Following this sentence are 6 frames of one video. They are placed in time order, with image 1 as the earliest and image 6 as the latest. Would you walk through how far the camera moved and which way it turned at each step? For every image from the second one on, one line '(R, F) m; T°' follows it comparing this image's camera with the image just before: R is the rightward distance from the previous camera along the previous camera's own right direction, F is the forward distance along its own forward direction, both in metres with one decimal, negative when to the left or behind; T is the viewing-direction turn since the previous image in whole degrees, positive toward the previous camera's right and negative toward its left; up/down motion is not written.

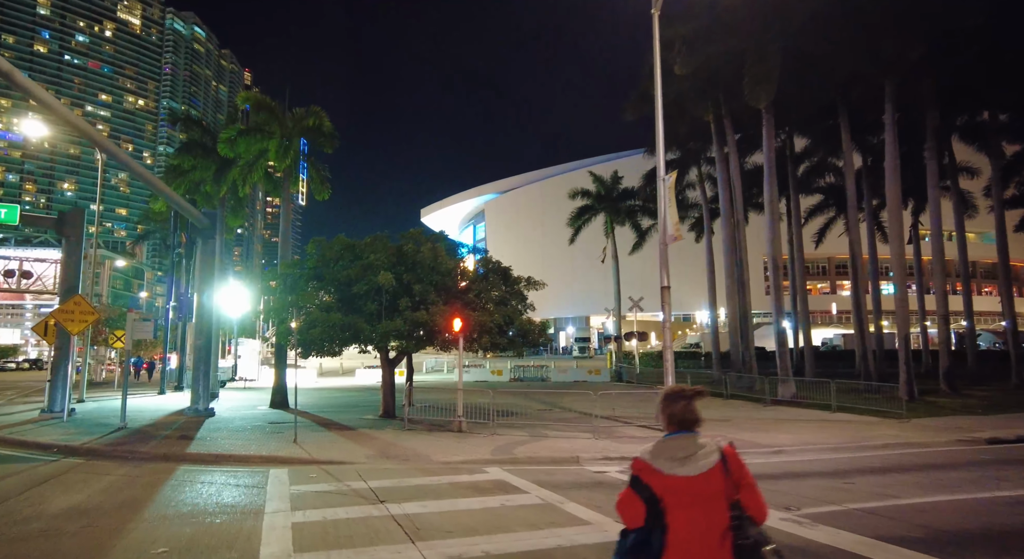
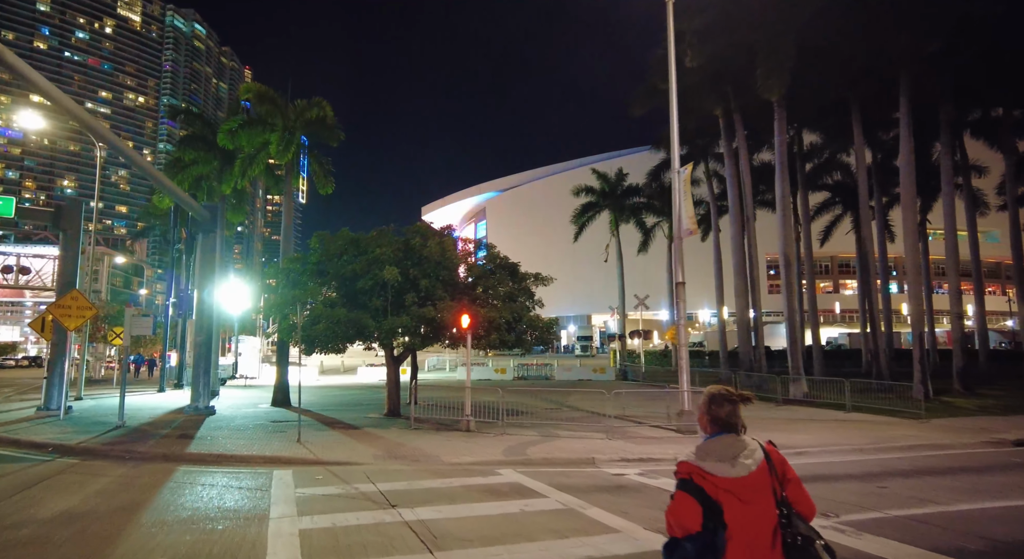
(-0.3, +0.5) m; 0°
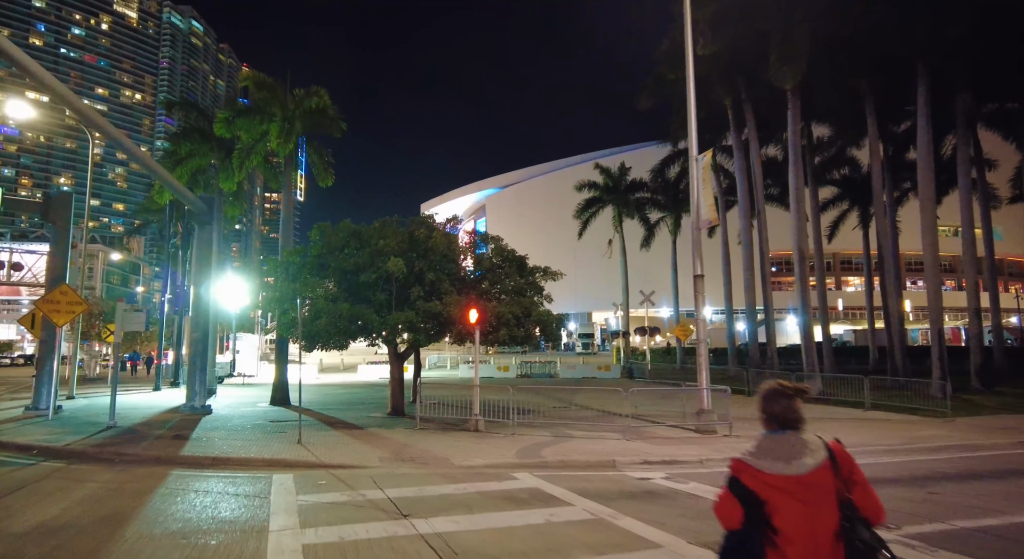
(-0.3, +0.7) m; 0°
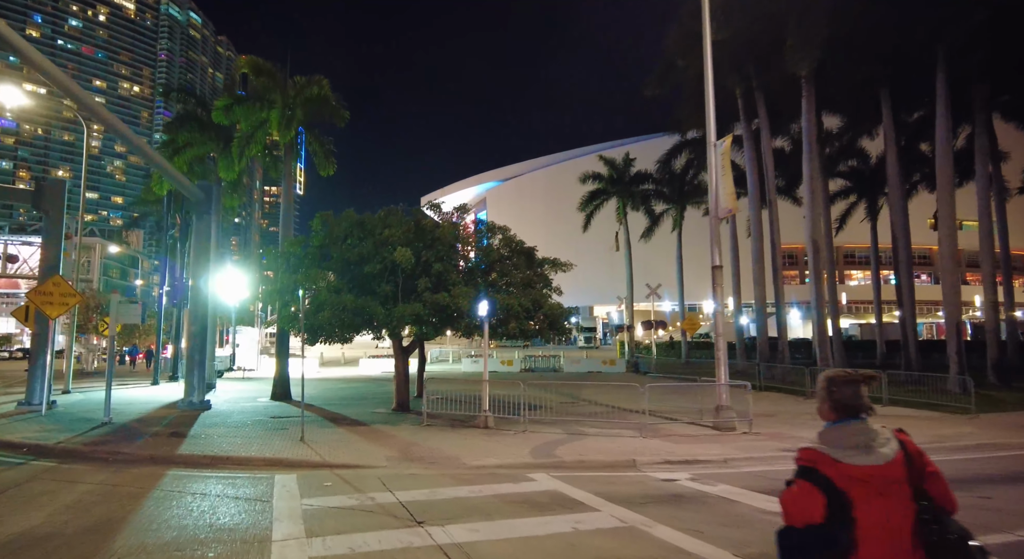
(-0.3, +0.6) m; 0°
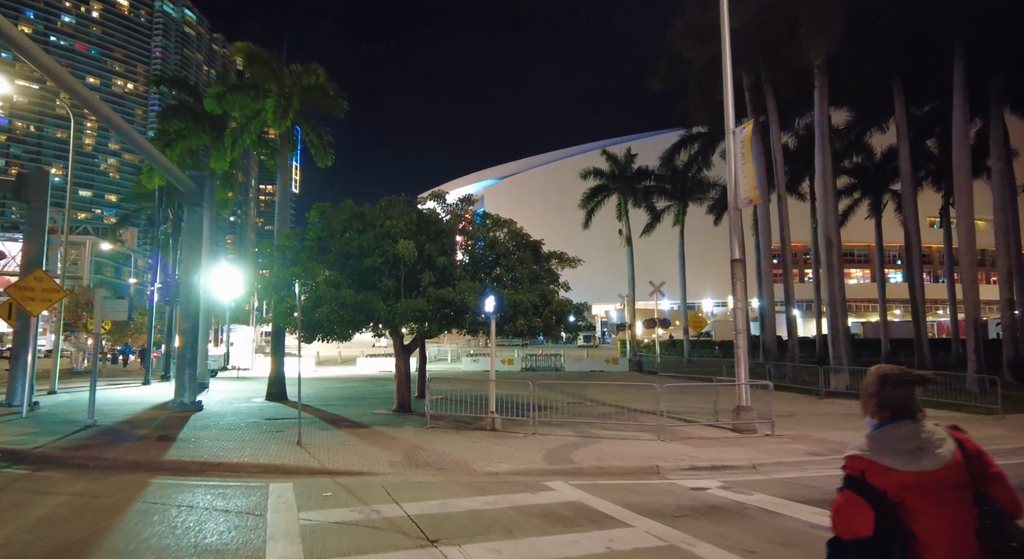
(-0.3, +0.7) m; 0°
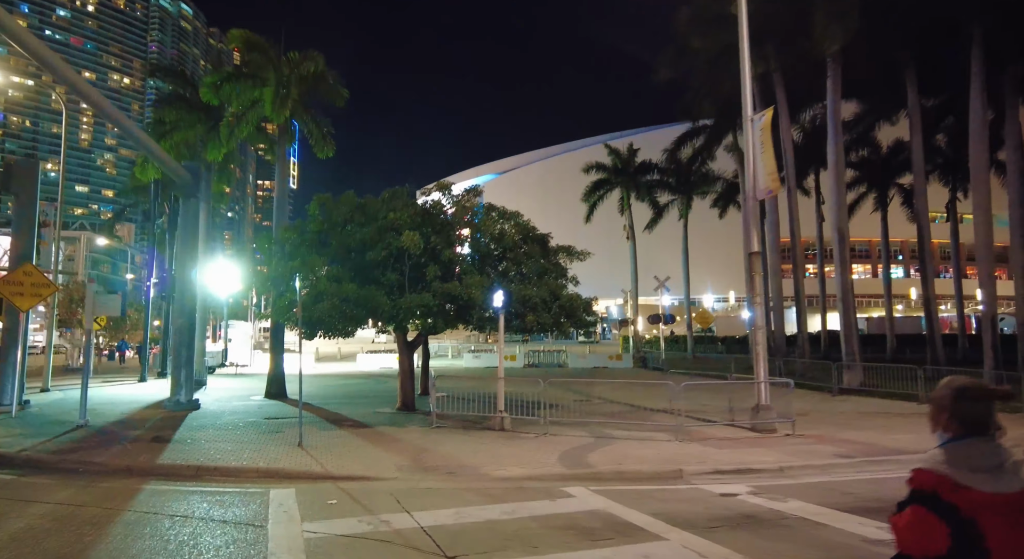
(-0.2, +0.5) m; 0°
